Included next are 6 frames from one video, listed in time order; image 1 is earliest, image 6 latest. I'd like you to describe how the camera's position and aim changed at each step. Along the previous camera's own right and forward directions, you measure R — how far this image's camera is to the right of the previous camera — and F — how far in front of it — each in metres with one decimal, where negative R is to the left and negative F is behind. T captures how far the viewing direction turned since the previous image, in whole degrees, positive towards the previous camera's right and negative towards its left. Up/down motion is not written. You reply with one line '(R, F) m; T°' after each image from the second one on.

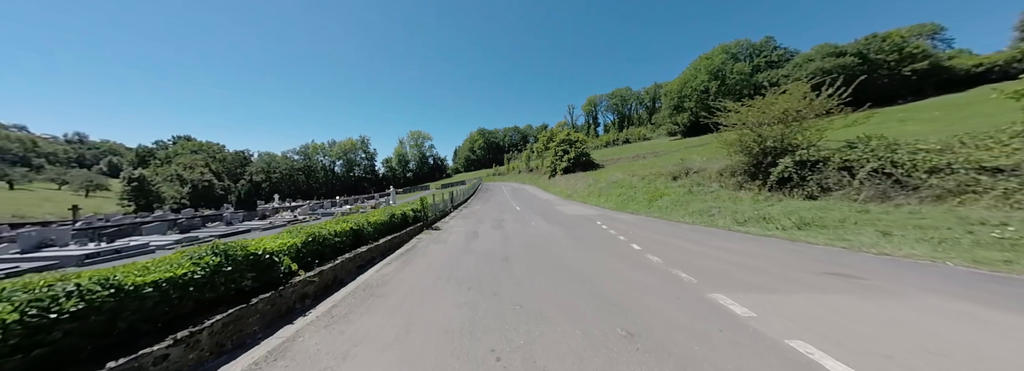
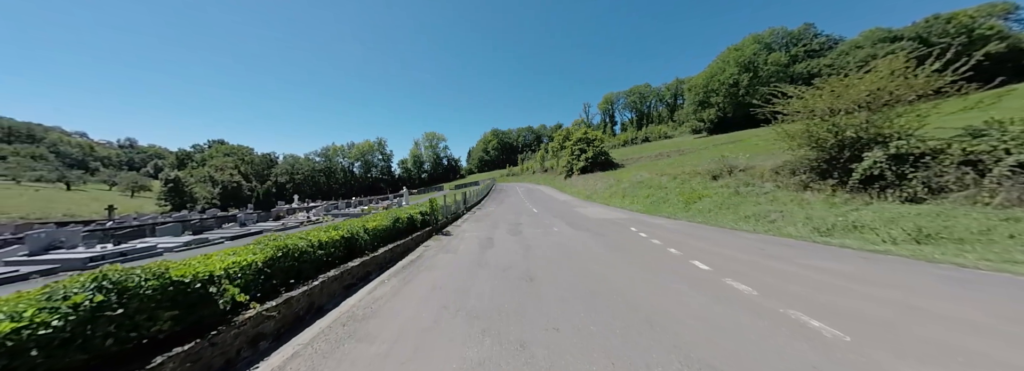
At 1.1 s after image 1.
(-0.3, +1.8) m; -3°
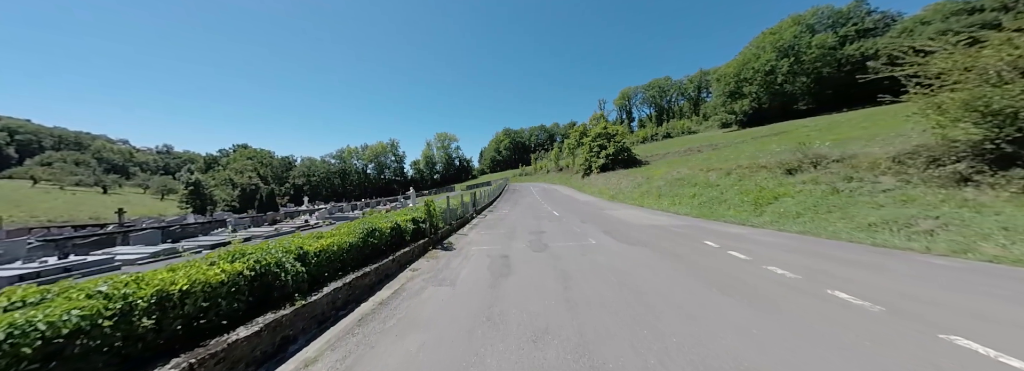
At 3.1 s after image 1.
(-0.4, +3.6) m; -3°
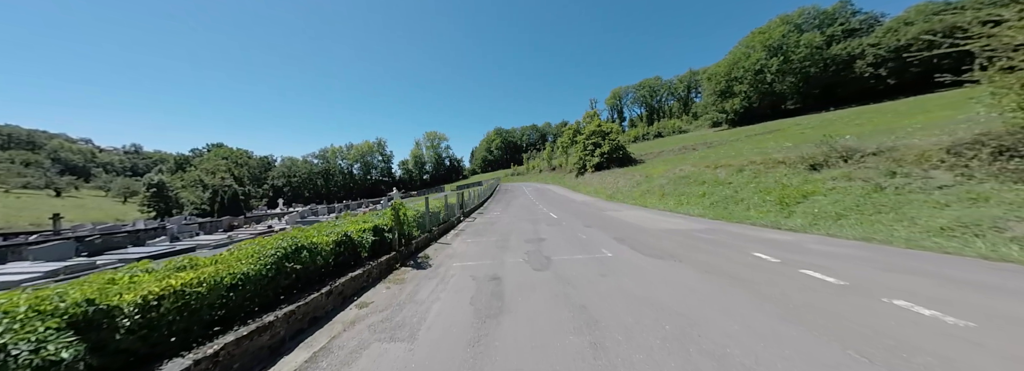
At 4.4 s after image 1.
(-0.1, +2.4) m; +2°
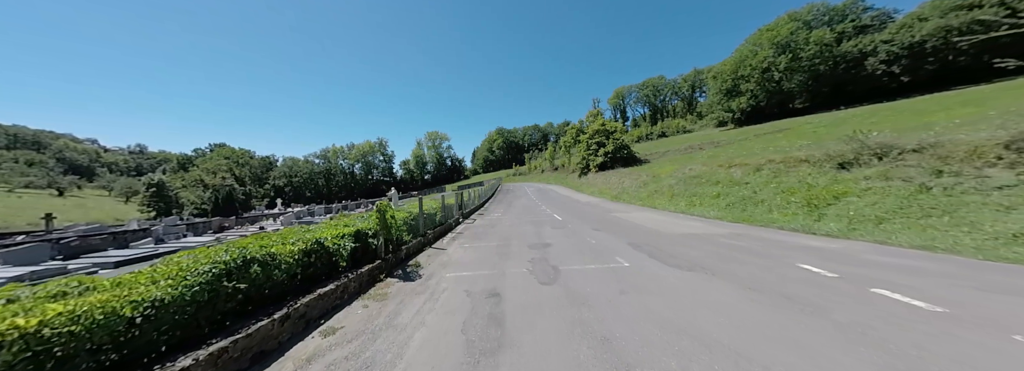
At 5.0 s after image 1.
(0.0, +1.1) m; 0°
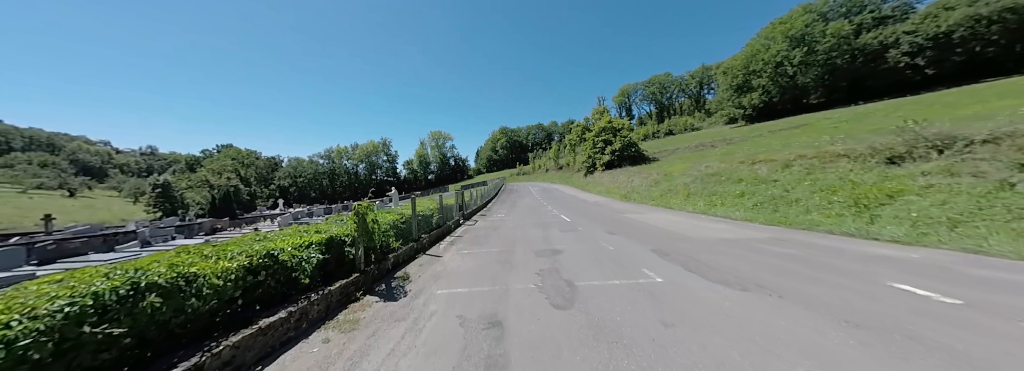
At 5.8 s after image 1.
(0.0, +1.3) m; -1°
